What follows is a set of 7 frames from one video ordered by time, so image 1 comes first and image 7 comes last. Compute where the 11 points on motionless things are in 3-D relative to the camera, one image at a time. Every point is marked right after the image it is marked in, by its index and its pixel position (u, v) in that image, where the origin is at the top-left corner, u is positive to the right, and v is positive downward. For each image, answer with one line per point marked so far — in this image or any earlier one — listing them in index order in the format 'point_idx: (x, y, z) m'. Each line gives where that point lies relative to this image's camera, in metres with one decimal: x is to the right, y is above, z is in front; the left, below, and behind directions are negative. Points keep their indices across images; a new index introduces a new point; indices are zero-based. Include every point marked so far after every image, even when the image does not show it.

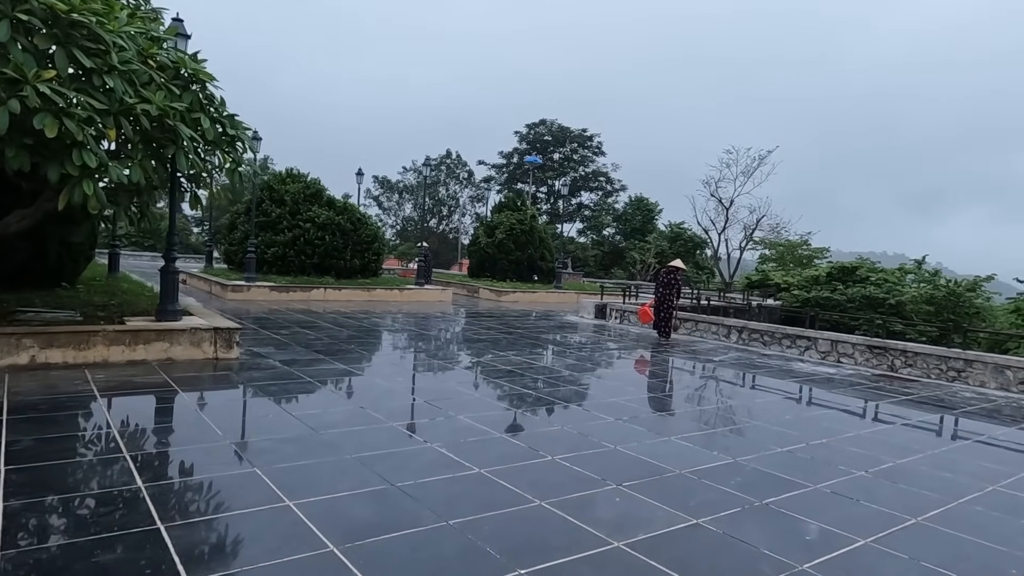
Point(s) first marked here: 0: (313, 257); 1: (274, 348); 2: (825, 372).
0: (-5.1, +0.8, +17.2) m
1: (-3.2, -0.8, +8.9) m
2: (+4.8, -1.3, +10.3) m
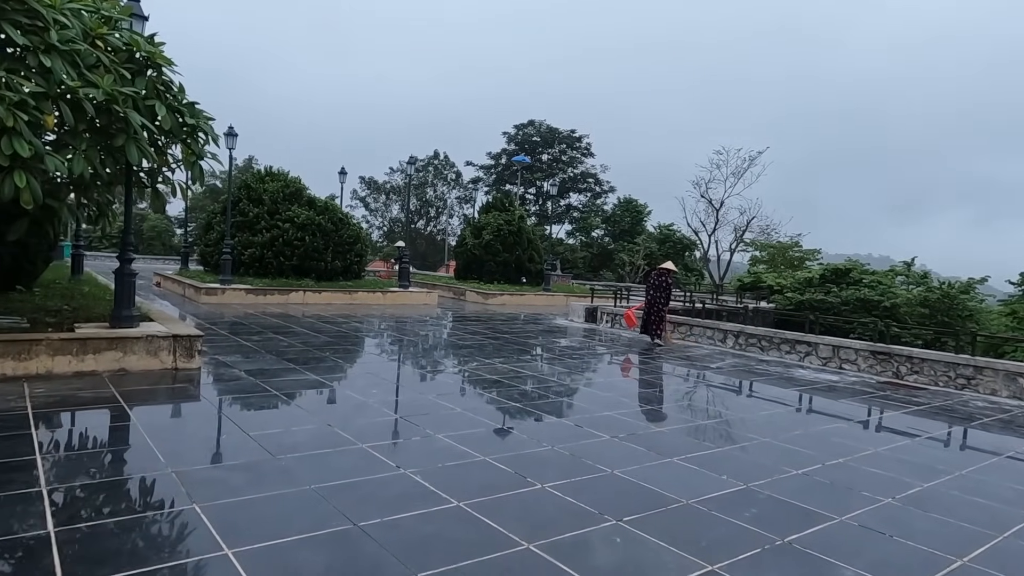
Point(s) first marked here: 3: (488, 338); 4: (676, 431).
0: (-5.4, +0.7, +16.6) m
1: (-3.4, -0.8, +8.3) m
2: (+4.6, -1.3, +9.8) m
3: (-0.4, -0.9, +12.2) m
4: (+1.4, -1.2, +5.9) m
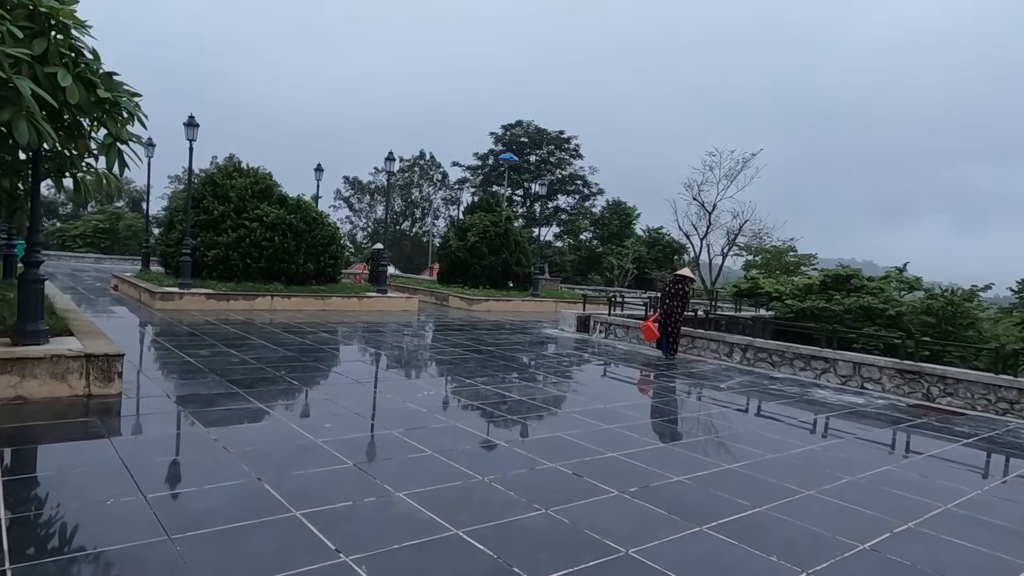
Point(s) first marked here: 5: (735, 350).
0: (-5.8, +0.6, +15.3) m
1: (-3.5, -0.9, +7.1) m
2: (+4.4, -1.5, +8.8) m
3: (-0.7, -1.0, +11.0) m
4: (+1.3, -1.4, +4.8) m
5: (+3.6, -1.0, +10.9) m
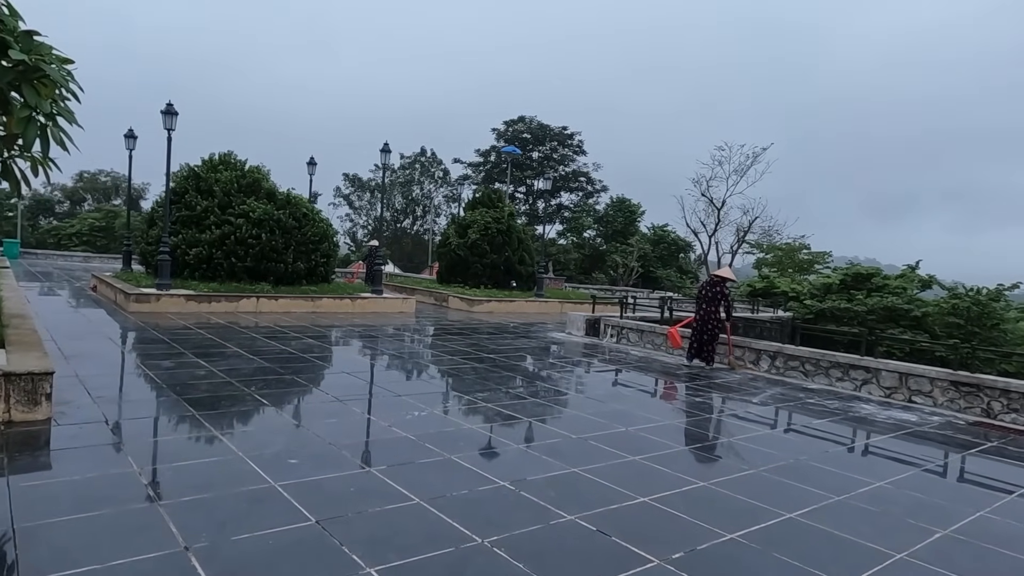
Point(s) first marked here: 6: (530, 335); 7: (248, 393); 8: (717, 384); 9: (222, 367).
0: (-5.7, +0.6, +14.3) m
1: (-3.5, -0.9, +6.1) m
2: (+4.5, -1.5, +7.8) m
3: (-0.6, -1.1, +10.0) m
4: (+1.4, -1.4, +3.8) m
5: (+3.7, -1.0, +9.9) m
6: (+0.4, -0.9, +13.2) m
7: (-2.6, -1.0, +6.5) m
8: (+2.8, -1.3, +9.2) m
9: (-3.3, -0.9, +7.6) m
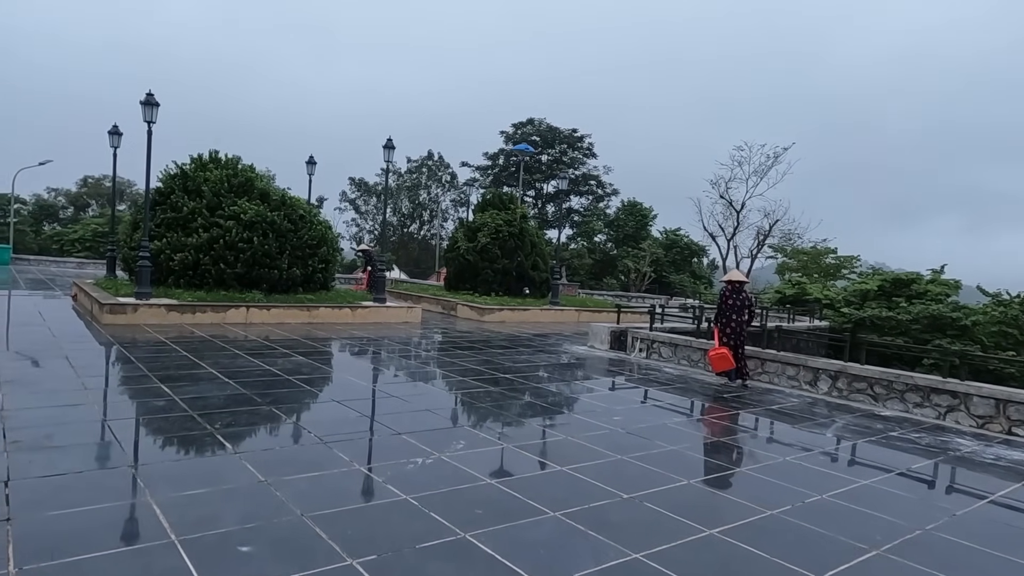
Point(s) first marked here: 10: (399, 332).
0: (-5.4, +0.4, +13.1) m
1: (-3.3, -1.0, +4.9) m
2: (+4.7, -1.6, +6.4) m
3: (-0.4, -1.2, +8.8) m
4: (+1.5, -1.5, +2.5) m
5: (+3.9, -1.1, +8.6) m
6: (+0.7, -1.1, +11.9) m
7: (-2.4, -1.1, +5.3) m
8: (+3.0, -1.4, +7.8) m
9: (-3.0, -1.0, +6.3) m
10: (-2.2, -0.8, +12.9) m
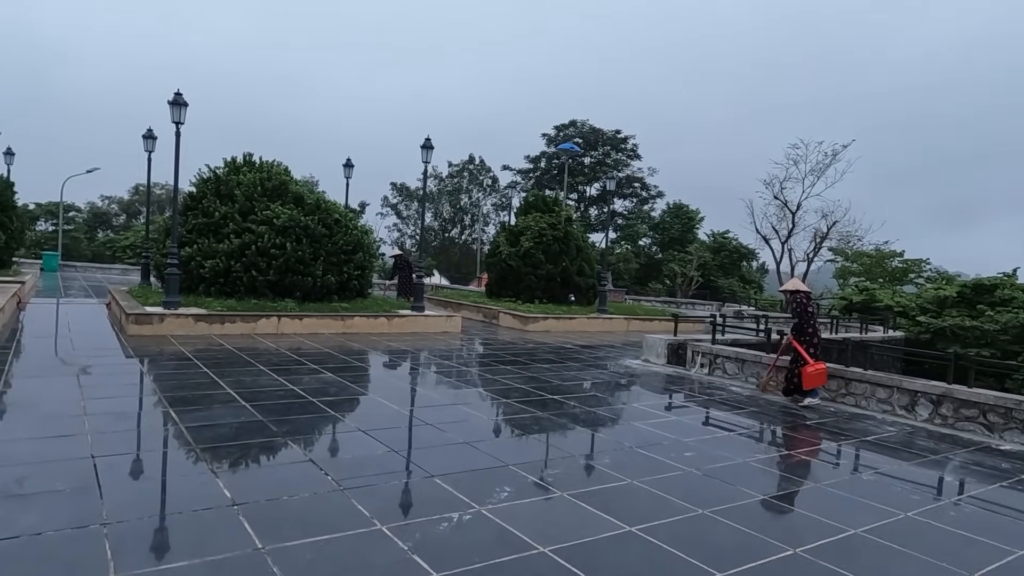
0: (-4.6, +0.3, +12.5) m
1: (-2.9, -1.1, +4.1) m
2: (+5.1, -1.7, +5.2) m
3: (+0.2, -1.3, +7.9) m
4: (+1.7, -1.5, +1.5) m
5: (+4.5, -1.2, +7.4) m
6: (+1.4, -1.2, +10.9) m
7: (-2.0, -1.2, +4.5) m
8: (+3.6, -1.5, +6.7) m
9: (-2.6, -1.1, +5.6) m
10: (-1.4, -1.0, +12.2) m
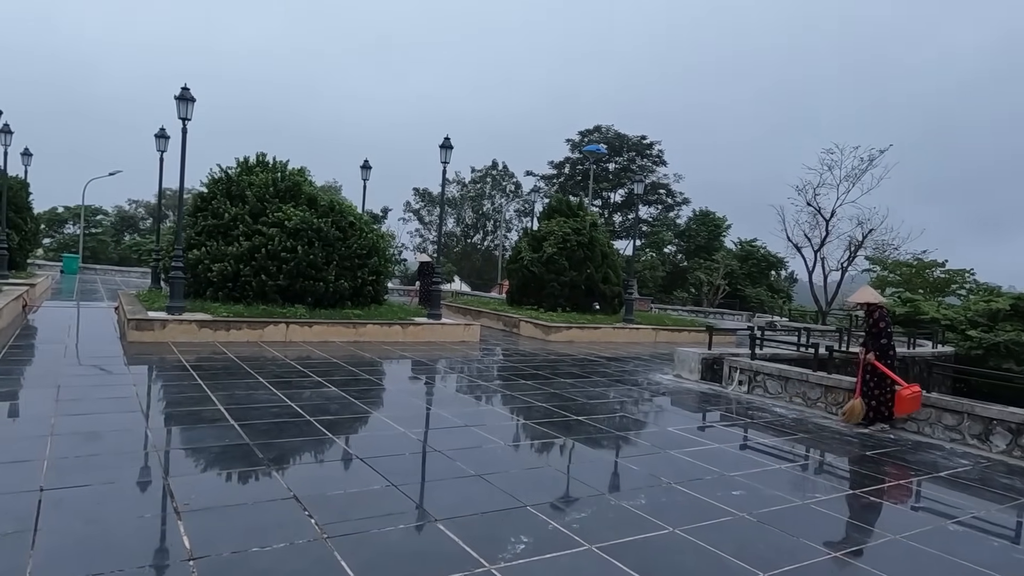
0: (-4.2, +0.2, +12.0) m
1: (-2.8, -1.2, +3.5) m
2: (+5.2, -1.8, +4.3) m
3: (+0.4, -1.4, +7.1) m
4: (+1.7, -1.6, +0.7) m
5: (+4.7, -1.4, +6.5) m
6: (+1.7, -1.3, +10.2) m
7: (-1.9, -1.2, +3.8) m
8: (+3.7, -1.6, +5.9) m
9: (-2.5, -1.2, +5.0) m
10: (-1.0, -1.1, +11.5) m
